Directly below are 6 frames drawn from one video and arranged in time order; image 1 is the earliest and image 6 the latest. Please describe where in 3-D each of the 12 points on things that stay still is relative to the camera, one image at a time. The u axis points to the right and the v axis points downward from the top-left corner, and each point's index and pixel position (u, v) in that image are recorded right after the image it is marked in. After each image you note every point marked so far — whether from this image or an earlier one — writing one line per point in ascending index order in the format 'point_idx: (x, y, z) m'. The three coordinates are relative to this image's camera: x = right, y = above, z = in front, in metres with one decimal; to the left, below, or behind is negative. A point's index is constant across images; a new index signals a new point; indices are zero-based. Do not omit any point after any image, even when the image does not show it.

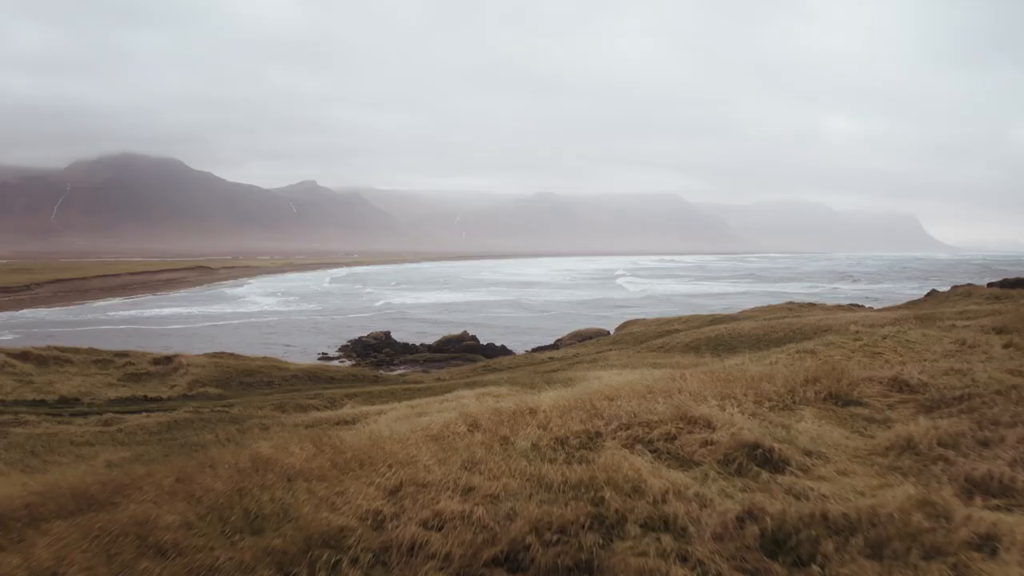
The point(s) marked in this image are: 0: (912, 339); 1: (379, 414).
0: (+9.0, -1.1, +12.9) m
1: (-3.9, -3.7, +16.9) m
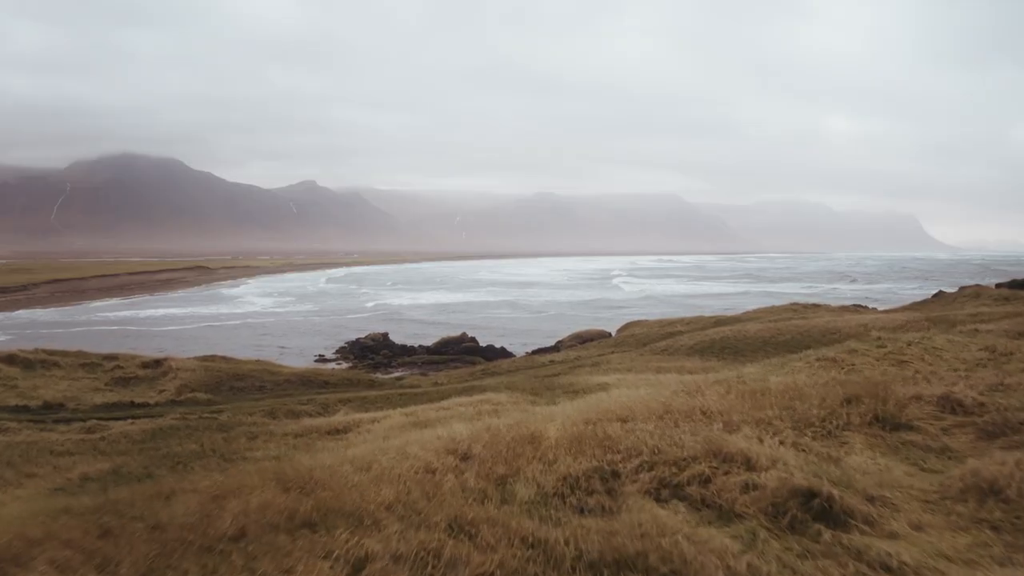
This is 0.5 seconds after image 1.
0: (+9.0, -1.2, +12.1) m
1: (-3.9, -3.8, +16.1) m
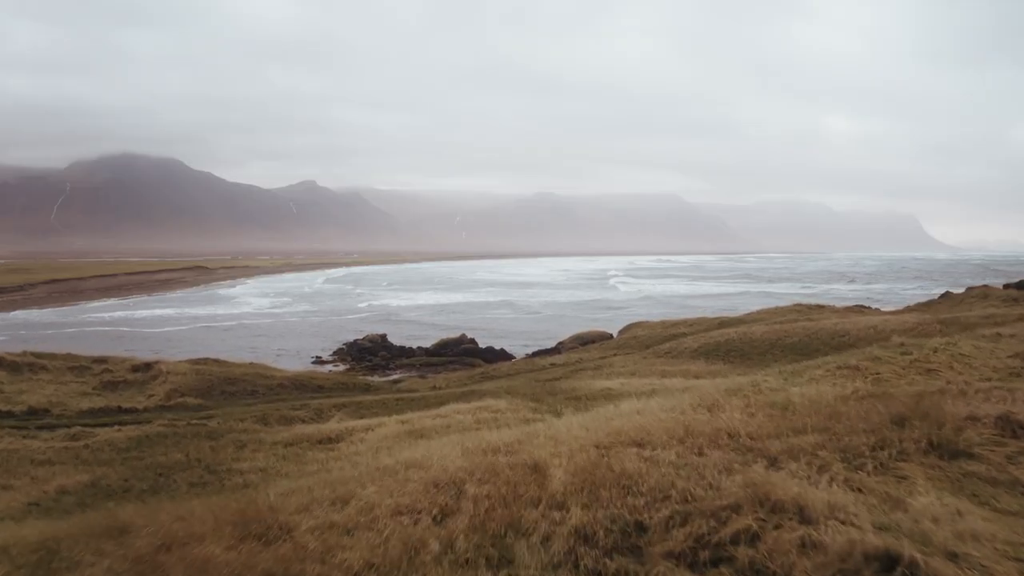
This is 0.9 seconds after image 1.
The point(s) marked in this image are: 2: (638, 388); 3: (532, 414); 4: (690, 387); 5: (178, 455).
0: (+9.0, -1.3, +11.4) m
1: (-3.9, -3.8, +15.4) m
2: (+3.9, -3.2, +17.8) m
3: (+0.5, -3.2, +14.2) m
4: (+4.9, -2.8, +15.9) m
5: (-8.9, -4.5, +15.4) m
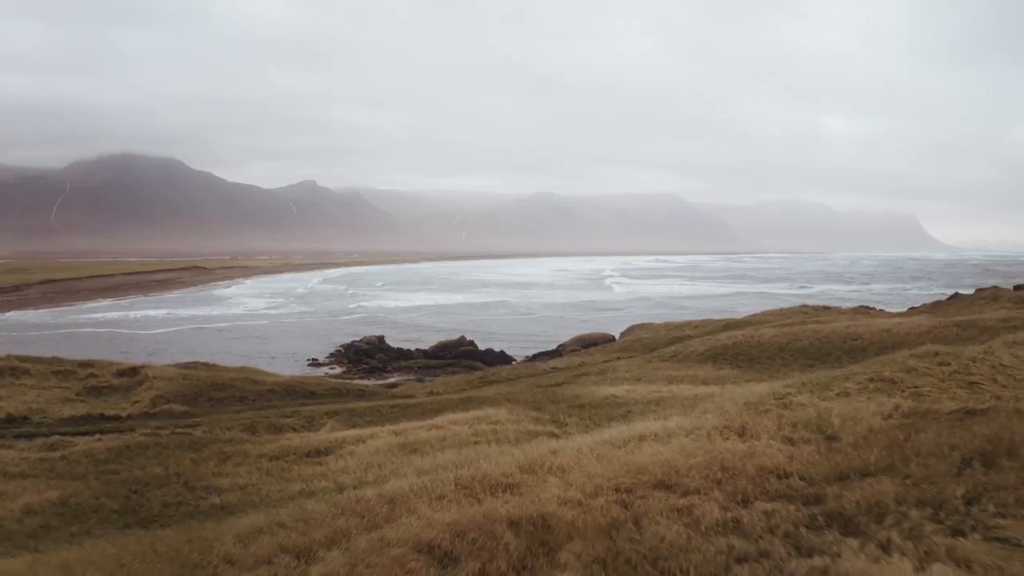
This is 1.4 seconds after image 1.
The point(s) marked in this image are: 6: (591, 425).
0: (+9.0, -1.3, +10.5) m
1: (-3.9, -3.9, +14.5) m
2: (+3.9, -3.2, +16.9) m
3: (+0.5, -3.2, +13.3) m
4: (+4.9, -2.9, +15.0) m
5: (-8.9, -4.5, +14.5) m
6: (+1.9, -3.3, +13.5) m
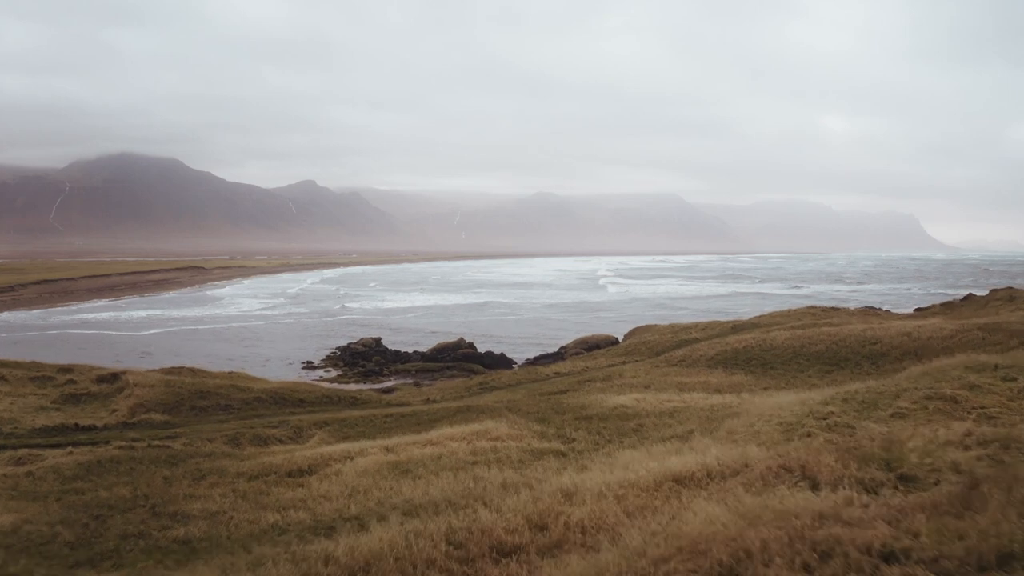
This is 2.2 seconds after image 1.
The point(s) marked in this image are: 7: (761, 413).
0: (+9.1, -1.4, +9.2) m
1: (-3.8, -4.0, +13.2) m
2: (+4.0, -3.3, +15.7) m
3: (+0.5, -3.3, +12.1) m
4: (+4.9, -3.0, +13.7) m
5: (-8.9, -4.6, +13.2) m
6: (+1.9, -3.3, +12.2) m
7: (+5.0, -2.5, +11.5) m
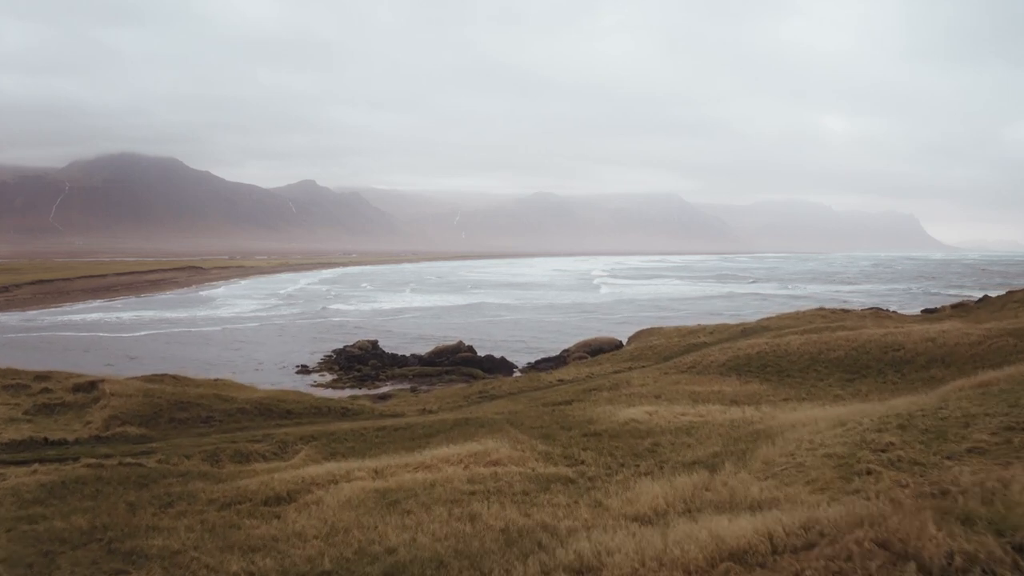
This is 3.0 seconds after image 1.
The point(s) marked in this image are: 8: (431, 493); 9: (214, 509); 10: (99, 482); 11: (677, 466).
0: (+9.1, -1.5, +7.9) m
1: (-3.8, -4.1, +11.9) m
2: (+4.0, -3.4, +14.3) m
3: (+0.6, -3.4, +10.7) m
4: (+5.0, -3.1, +12.4) m
5: (-8.8, -4.7, +11.9) m
6: (+2.0, -3.4, +10.9) m
7: (+5.0, -2.6, +10.2) m
8: (-1.4, -3.6, +10.3) m
9: (-5.9, -4.3, +11.4) m
10: (-10.5, -4.9, +14.7) m
11: (+3.0, -3.2, +10.4) m
